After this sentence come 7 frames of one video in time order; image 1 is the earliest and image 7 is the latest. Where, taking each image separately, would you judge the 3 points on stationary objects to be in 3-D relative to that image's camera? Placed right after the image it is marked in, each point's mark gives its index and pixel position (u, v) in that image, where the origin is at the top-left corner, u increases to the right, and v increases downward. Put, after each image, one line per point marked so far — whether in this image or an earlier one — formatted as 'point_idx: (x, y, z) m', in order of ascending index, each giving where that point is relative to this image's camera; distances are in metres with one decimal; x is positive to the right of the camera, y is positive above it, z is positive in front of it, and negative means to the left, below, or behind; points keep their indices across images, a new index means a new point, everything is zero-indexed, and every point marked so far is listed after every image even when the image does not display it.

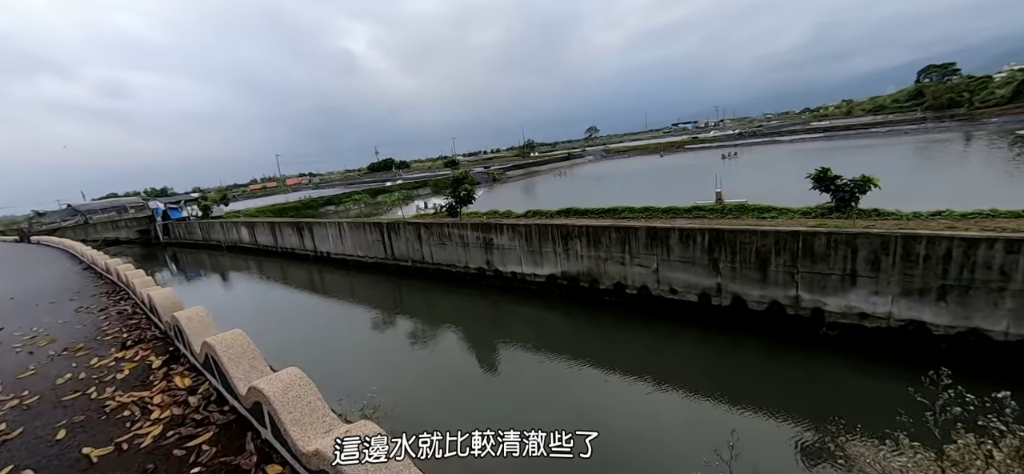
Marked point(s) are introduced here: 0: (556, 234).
0: (+1.2, 0.0, +10.2) m
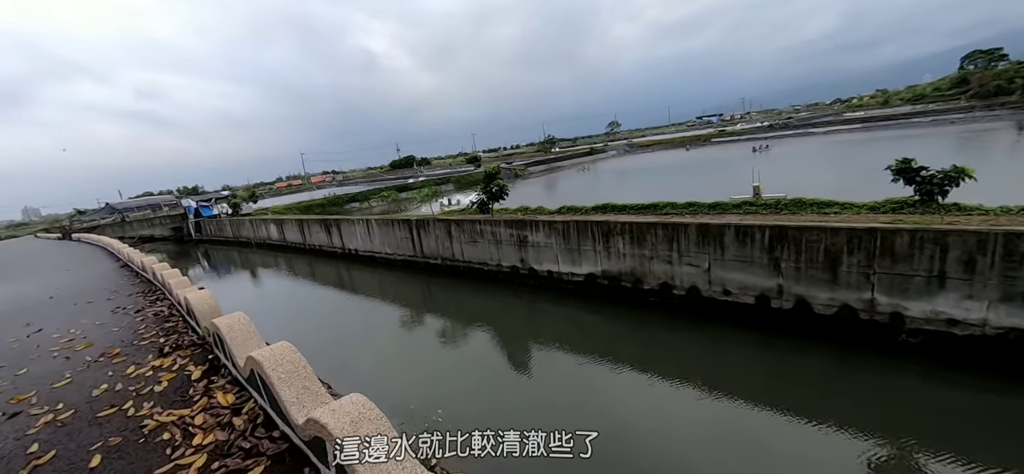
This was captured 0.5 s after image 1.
0: (+2.1, +0.1, +9.7) m
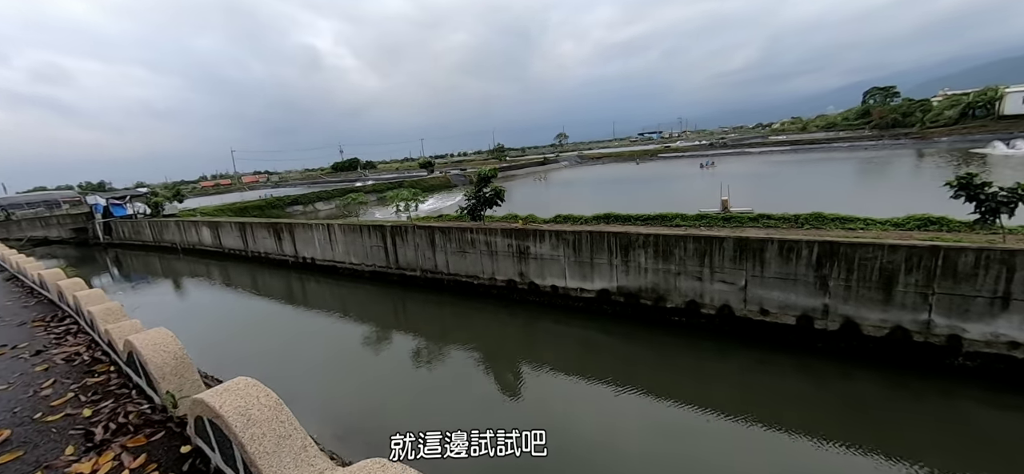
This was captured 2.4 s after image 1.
0: (+2.3, -0.2, +8.8) m
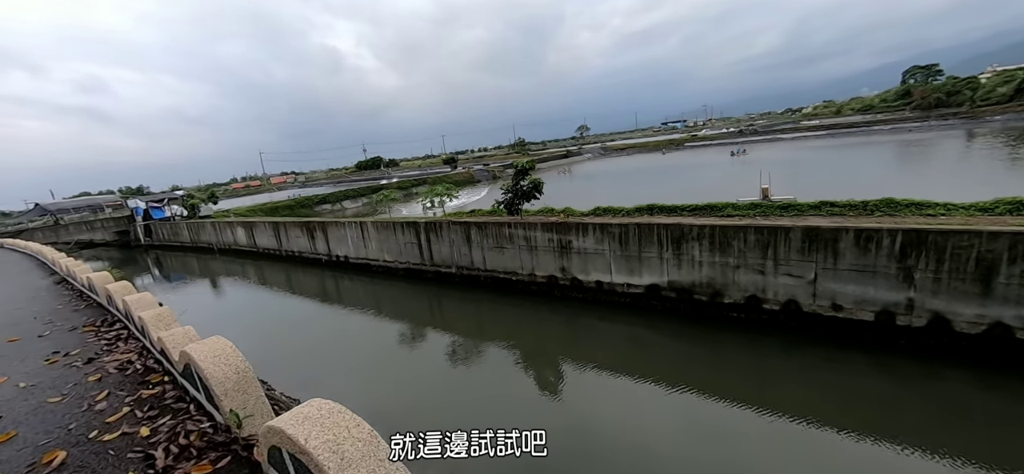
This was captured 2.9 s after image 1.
0: (+3.2, 0.0, +8.3) m
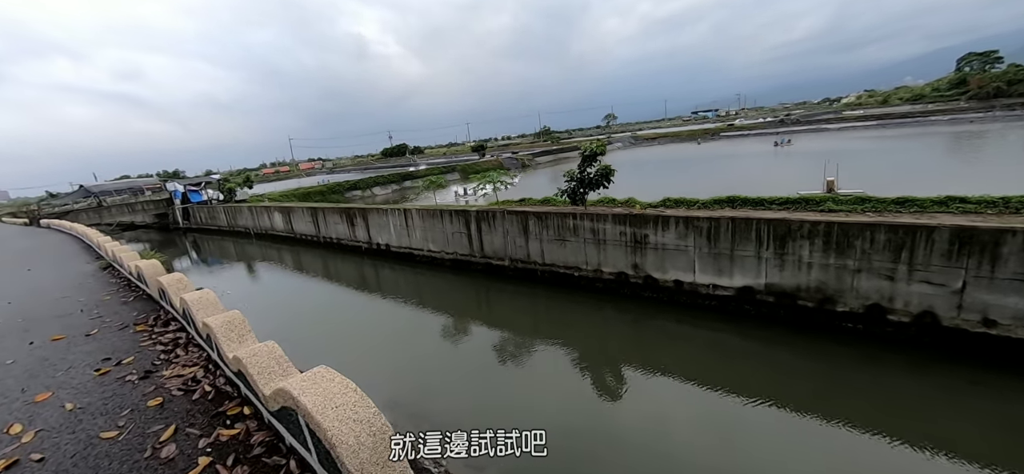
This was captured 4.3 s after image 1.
0: (+4.6, +0.1, +7.2) m
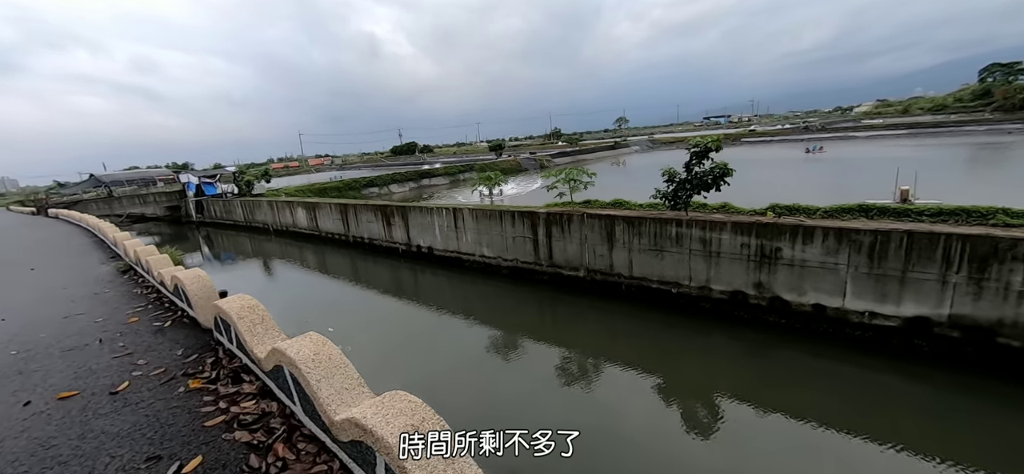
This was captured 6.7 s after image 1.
0: (+6.4, -0.2, +5.6) m
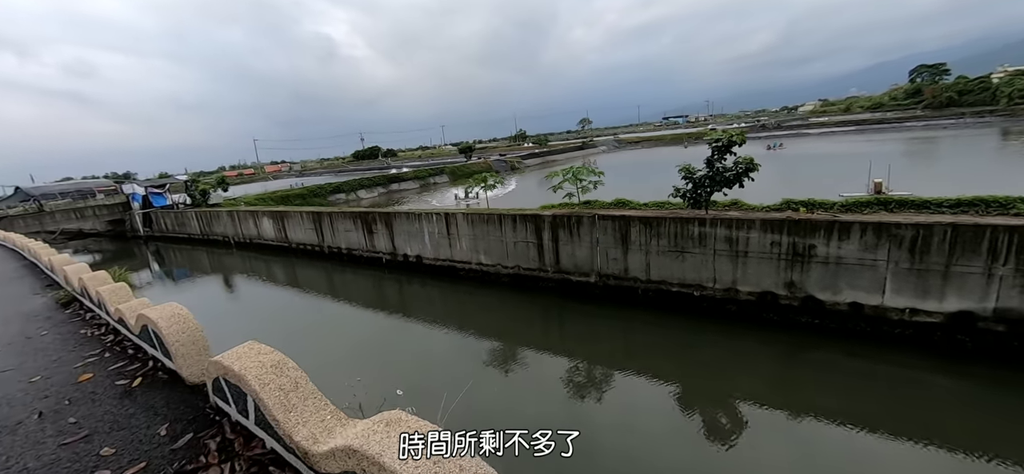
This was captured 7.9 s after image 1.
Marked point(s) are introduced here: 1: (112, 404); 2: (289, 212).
0: (+6.9, -0.1, +5.5) m
1: (-2.7, -1.1, +2.7) m
2: (-9.4, +1.1, +16.7) m
